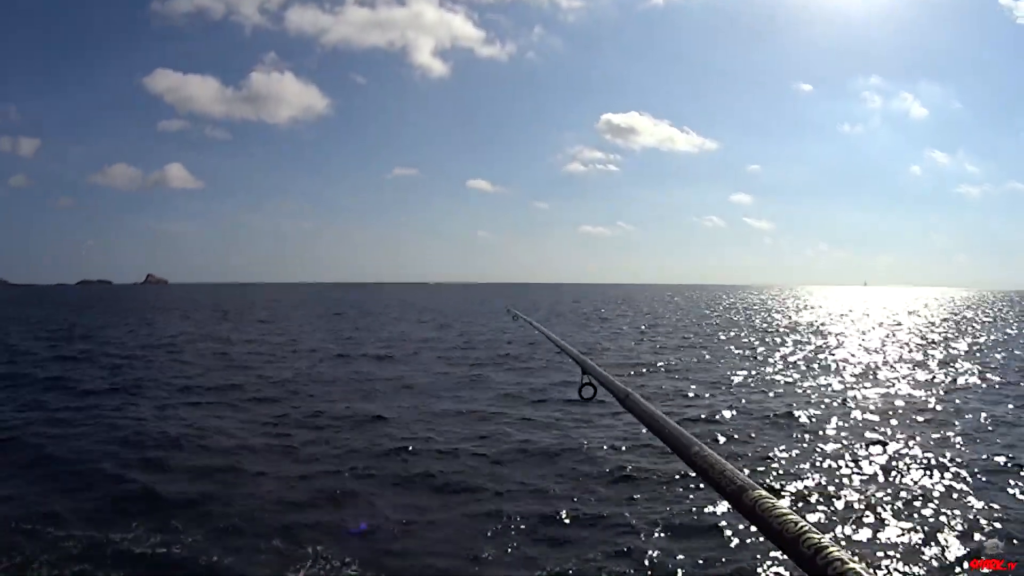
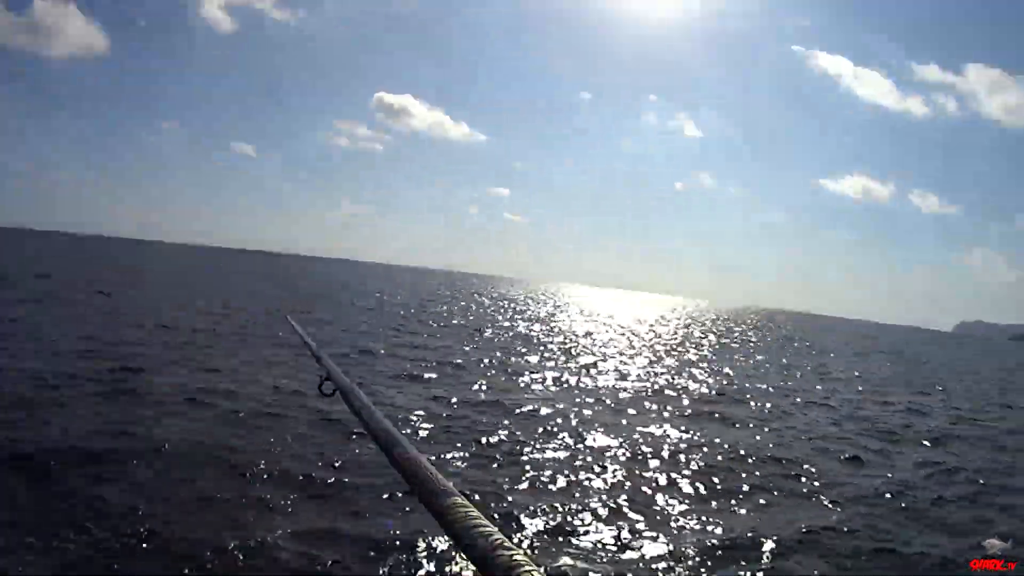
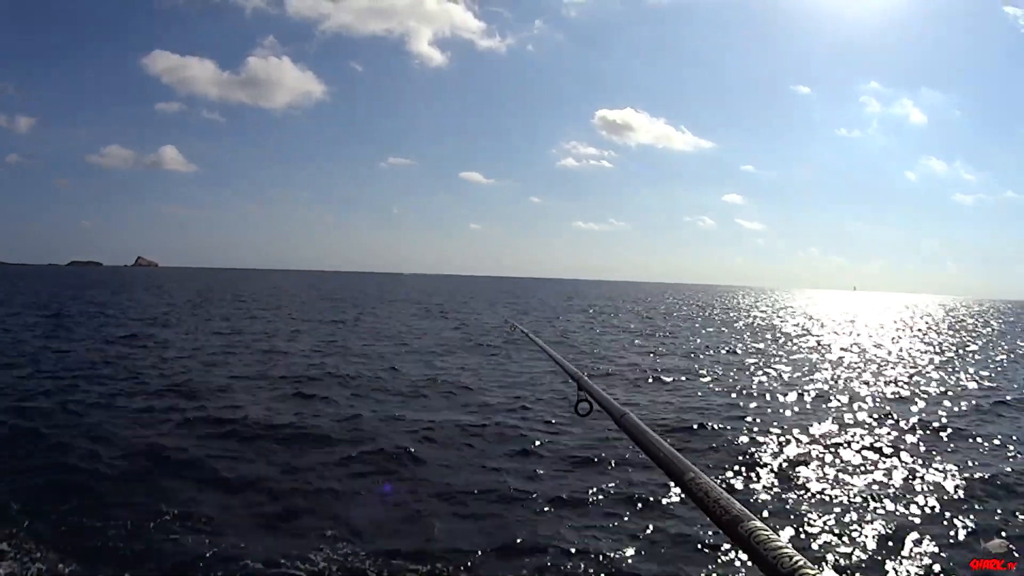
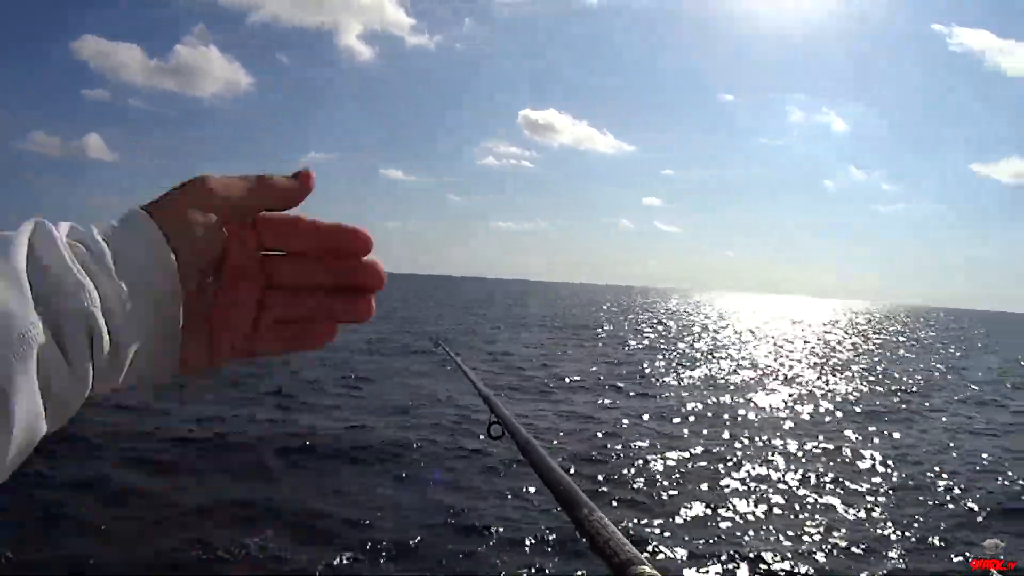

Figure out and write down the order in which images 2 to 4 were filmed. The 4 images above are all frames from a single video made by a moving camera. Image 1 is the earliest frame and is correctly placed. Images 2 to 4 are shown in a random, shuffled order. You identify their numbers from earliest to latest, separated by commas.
3, 4, 2
